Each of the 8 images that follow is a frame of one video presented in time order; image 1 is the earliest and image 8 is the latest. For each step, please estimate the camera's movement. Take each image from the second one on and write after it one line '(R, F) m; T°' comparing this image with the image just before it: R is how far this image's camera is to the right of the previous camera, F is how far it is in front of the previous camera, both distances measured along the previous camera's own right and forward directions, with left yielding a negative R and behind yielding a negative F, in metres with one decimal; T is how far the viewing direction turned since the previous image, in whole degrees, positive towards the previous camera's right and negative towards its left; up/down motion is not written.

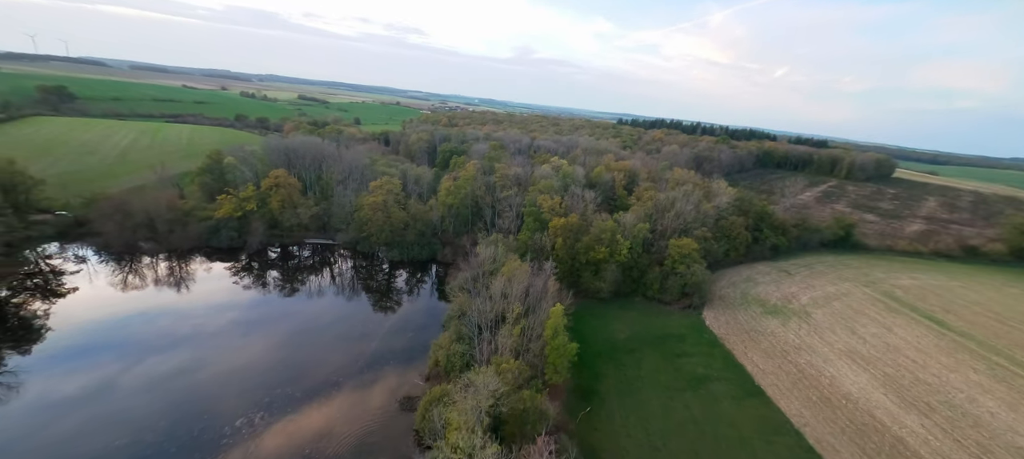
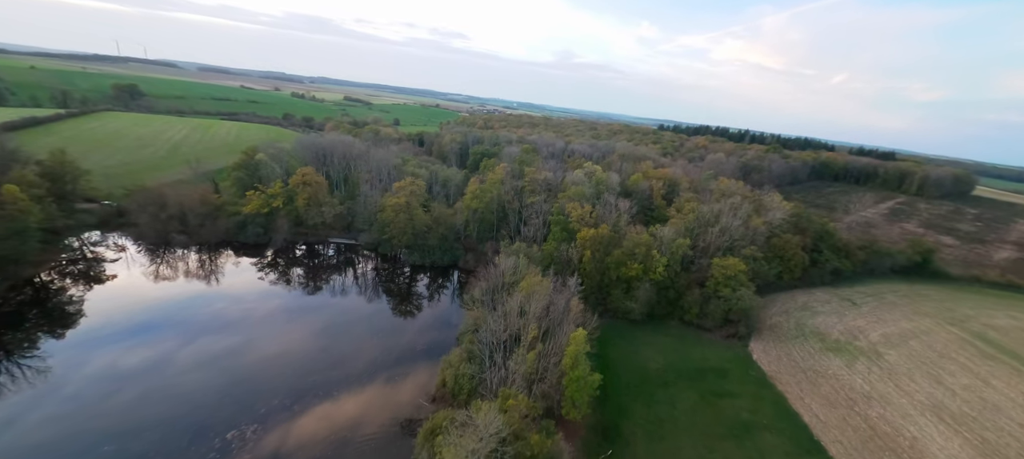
(+0.9, +2.7) m; -5°
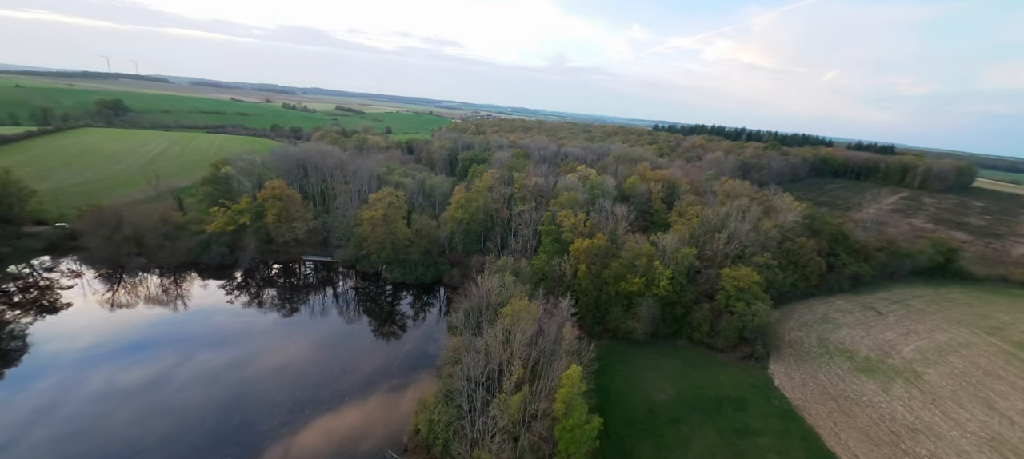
(+1.0, +3.5) m; 0°
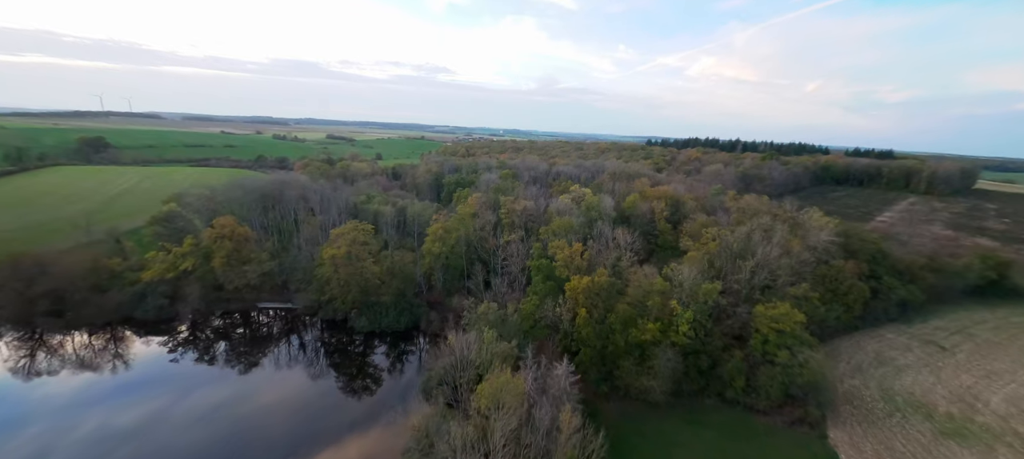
(+1.0, +5.4) m; +1°
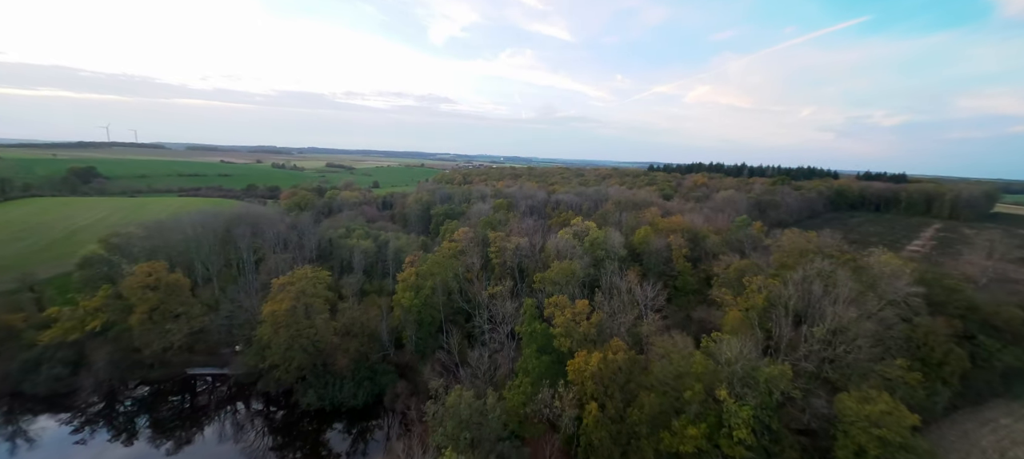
(+0.9, +6.6) m; 0°
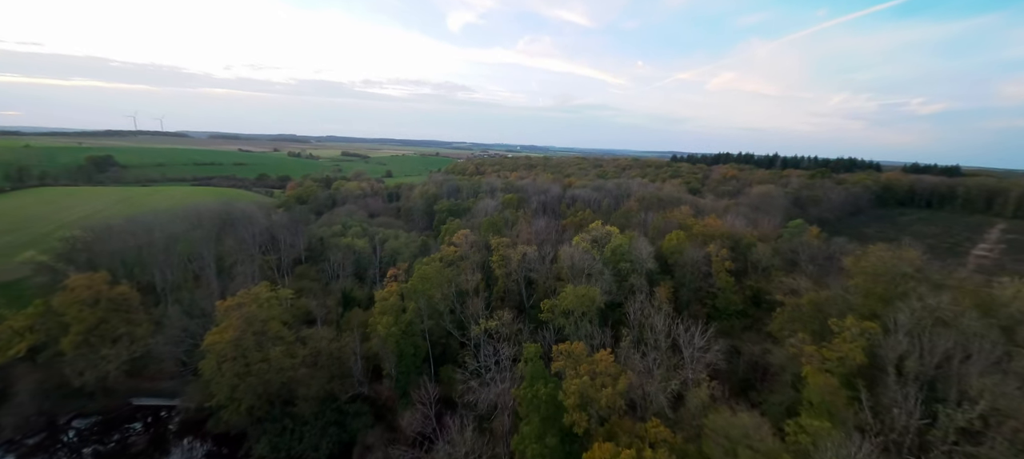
(+0.7, +5.9) m; -2°
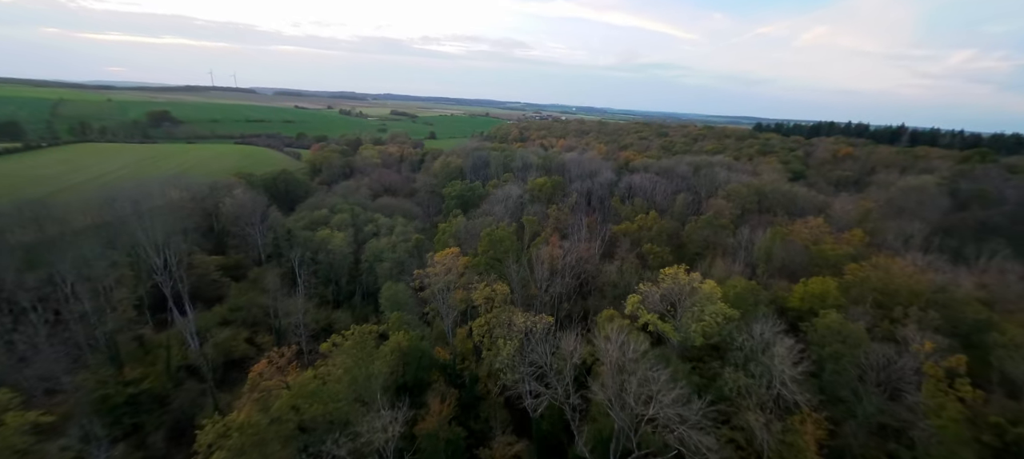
(+2.0, +14.8) m; -7°
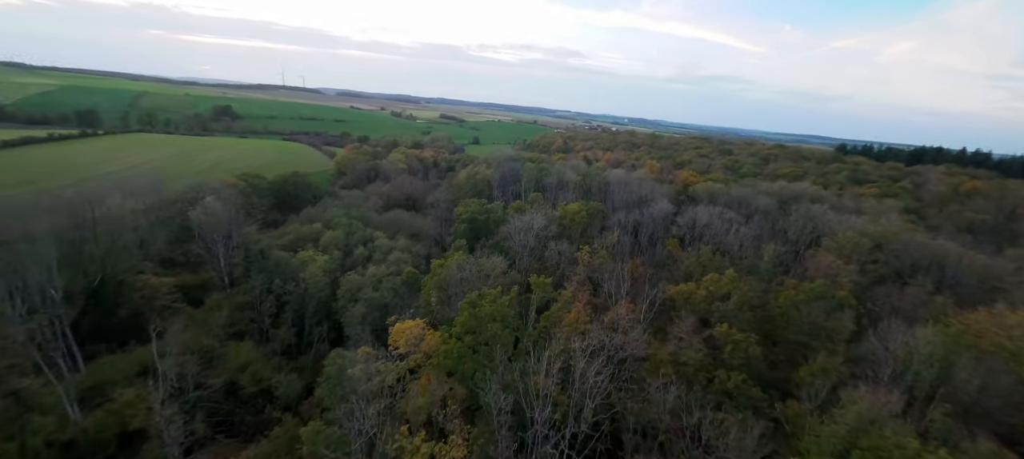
(+1.5, +8.8) m; -6°
